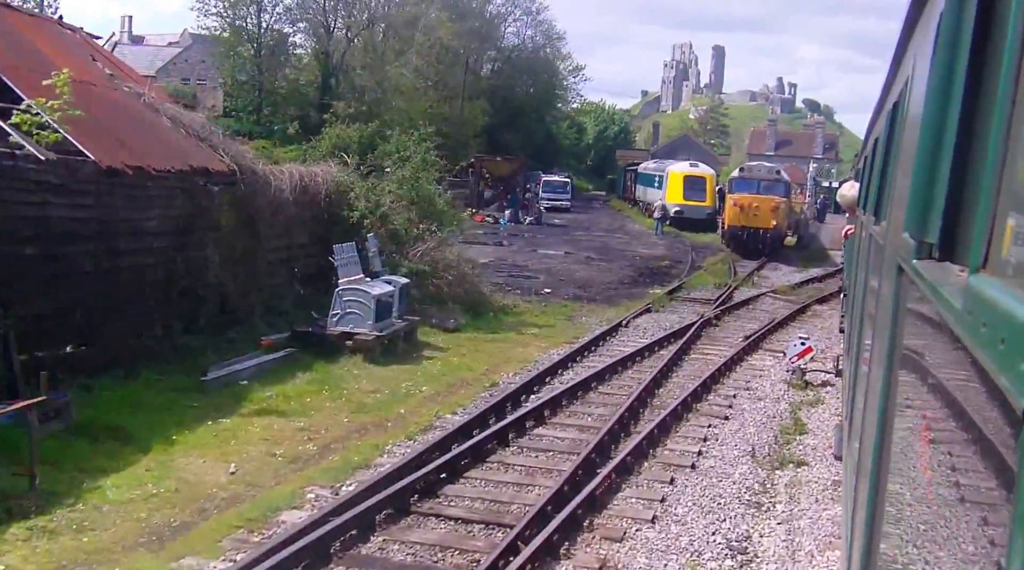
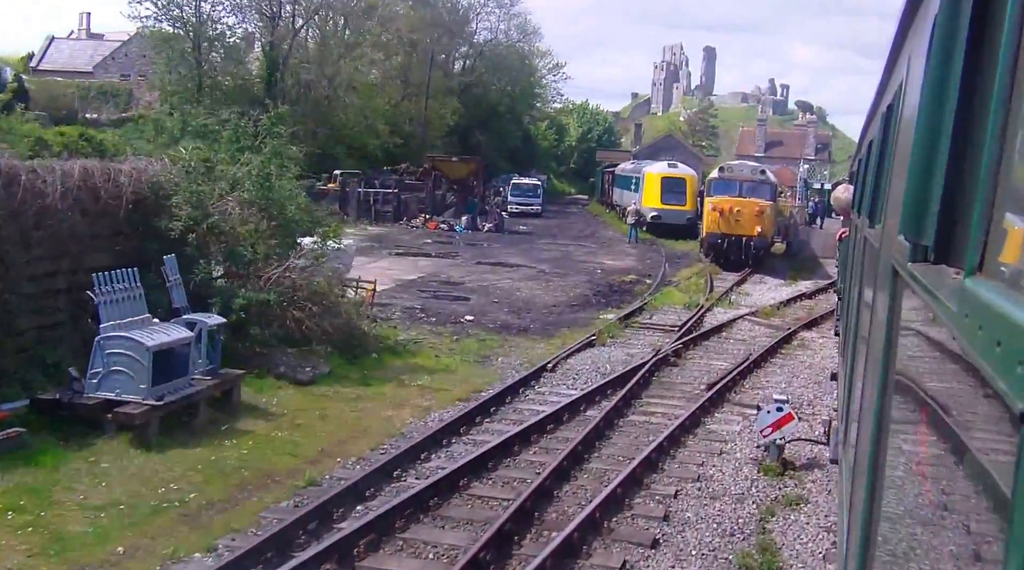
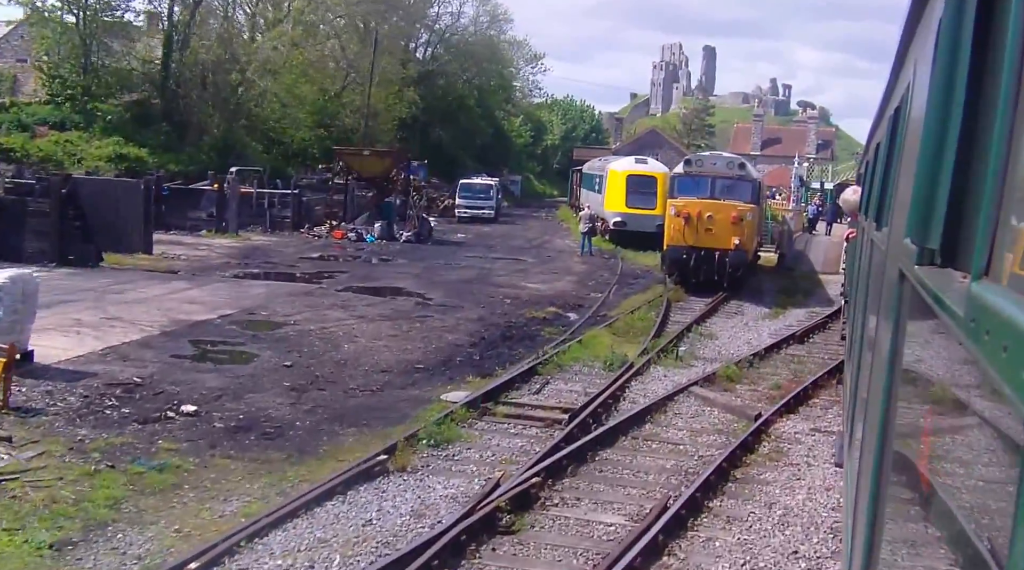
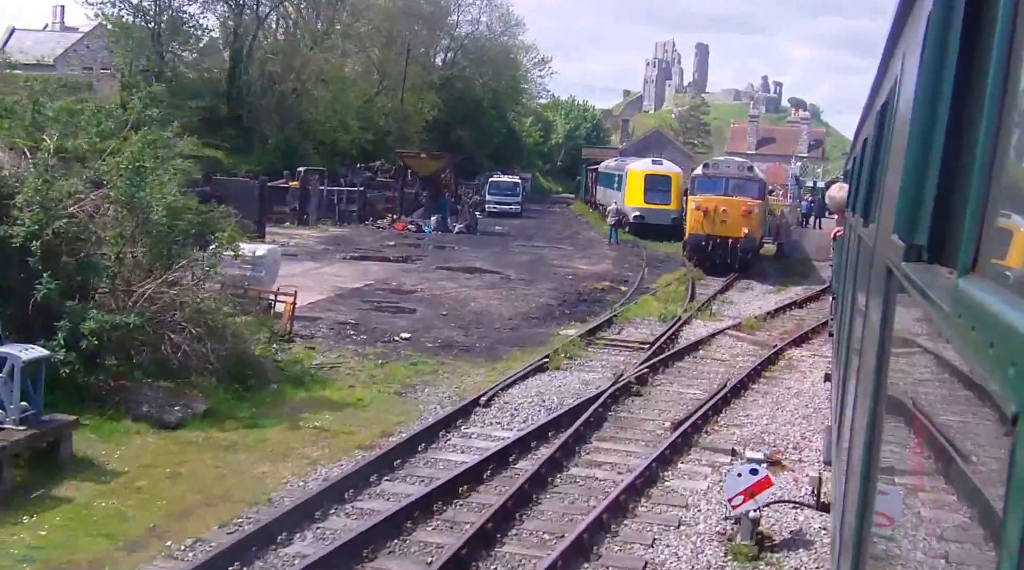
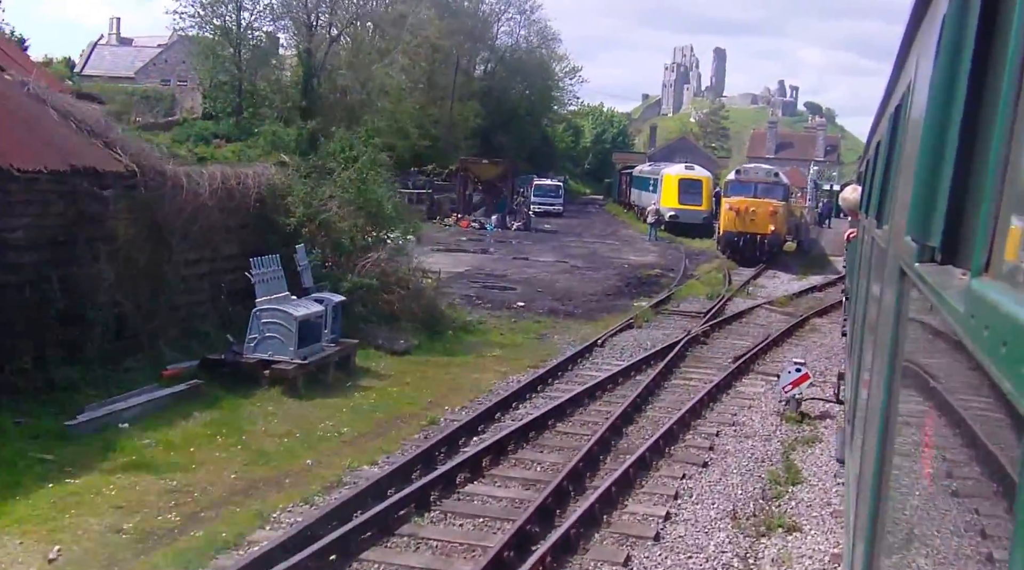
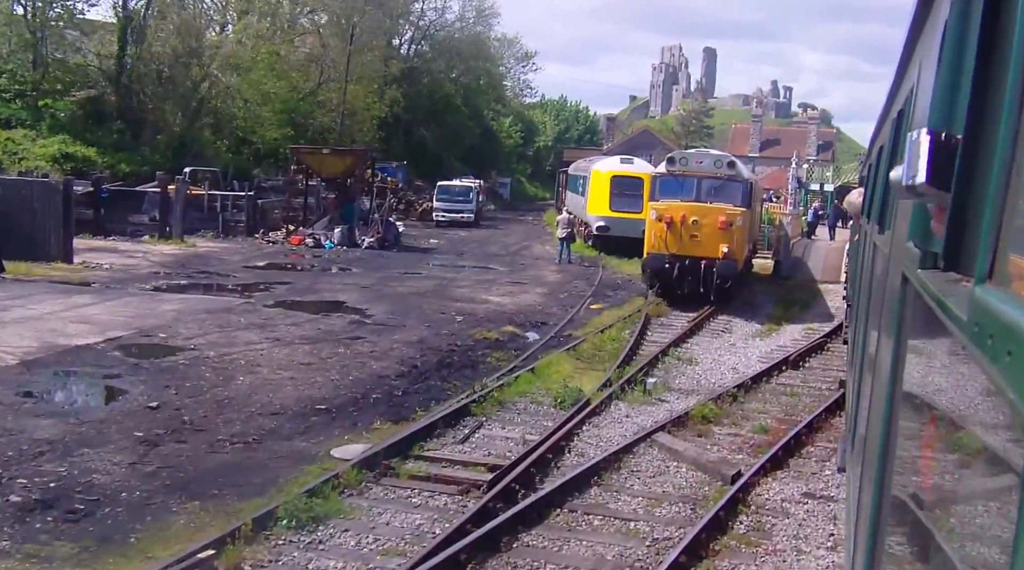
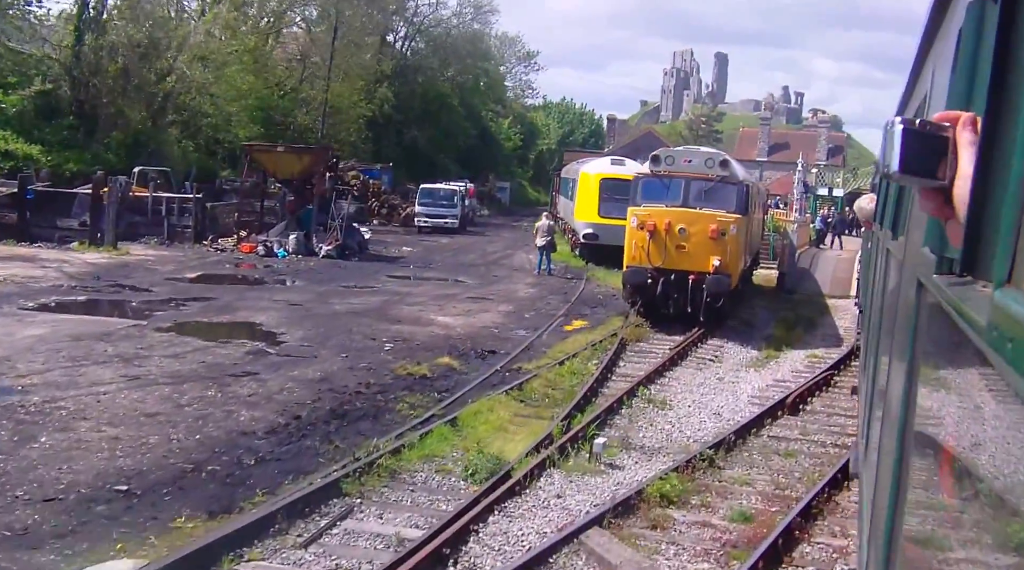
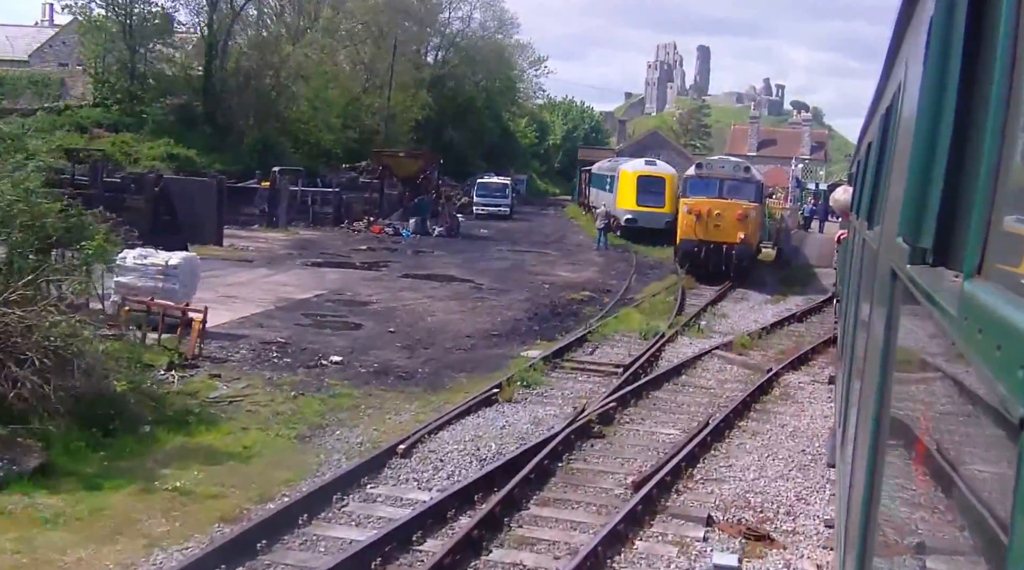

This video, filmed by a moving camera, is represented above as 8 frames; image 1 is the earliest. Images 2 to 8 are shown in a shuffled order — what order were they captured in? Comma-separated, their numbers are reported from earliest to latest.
5, 2, 4, 8, 3, 6, 7
